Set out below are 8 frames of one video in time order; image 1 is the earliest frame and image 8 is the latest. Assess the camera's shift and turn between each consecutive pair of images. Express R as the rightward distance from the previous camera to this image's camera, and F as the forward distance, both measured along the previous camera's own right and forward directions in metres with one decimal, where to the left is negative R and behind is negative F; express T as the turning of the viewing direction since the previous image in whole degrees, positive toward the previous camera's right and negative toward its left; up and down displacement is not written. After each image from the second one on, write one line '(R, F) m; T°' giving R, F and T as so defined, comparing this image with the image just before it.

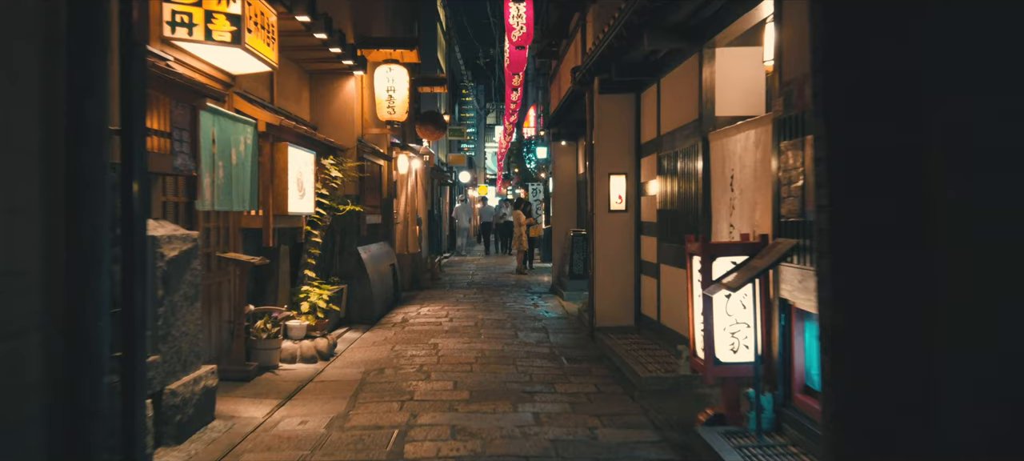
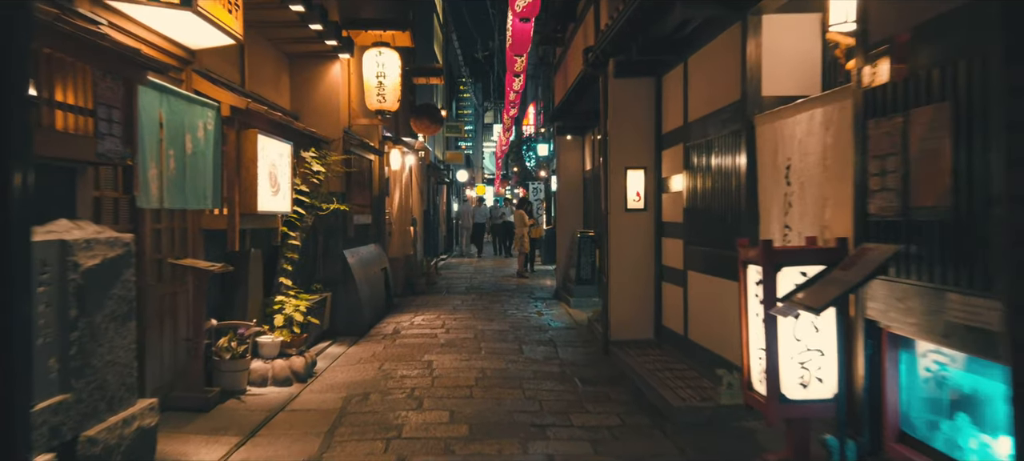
(-0.1, +1.2) m; 0°
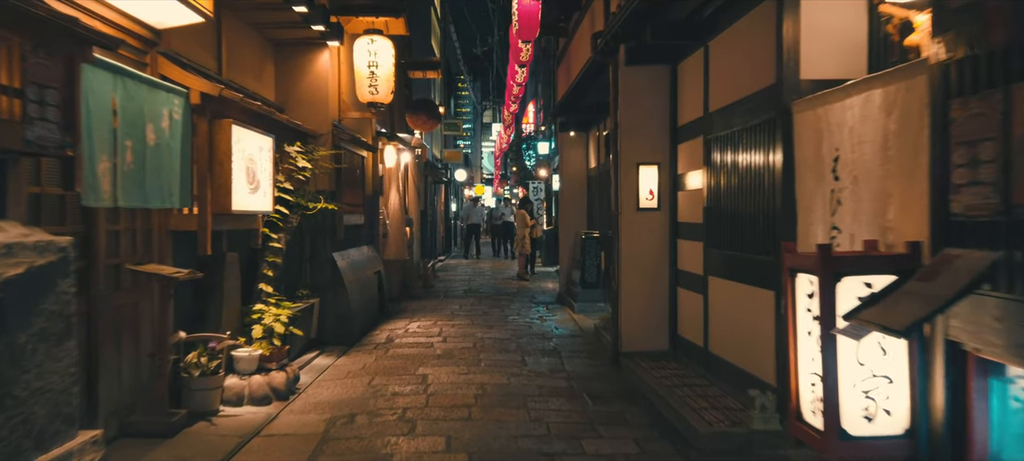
(0.0, +0.8) m; 0°
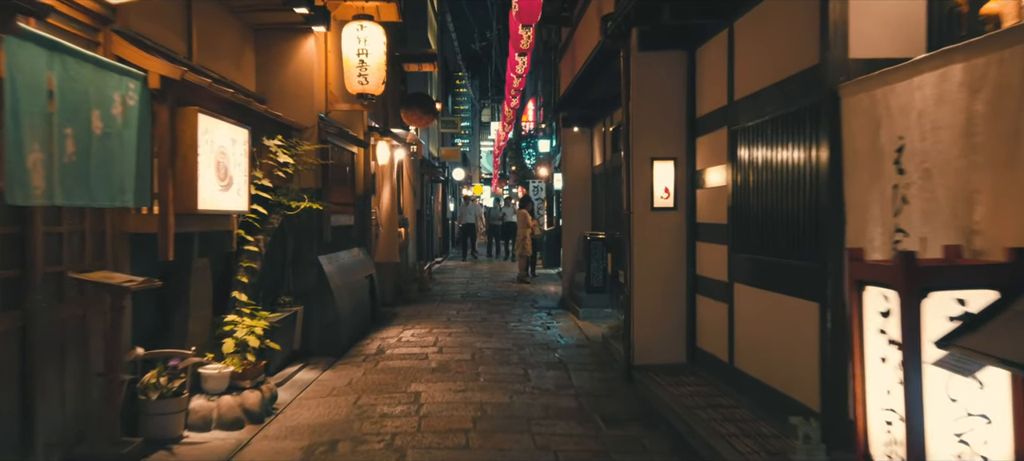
(0.0, +0.8) m; 0°
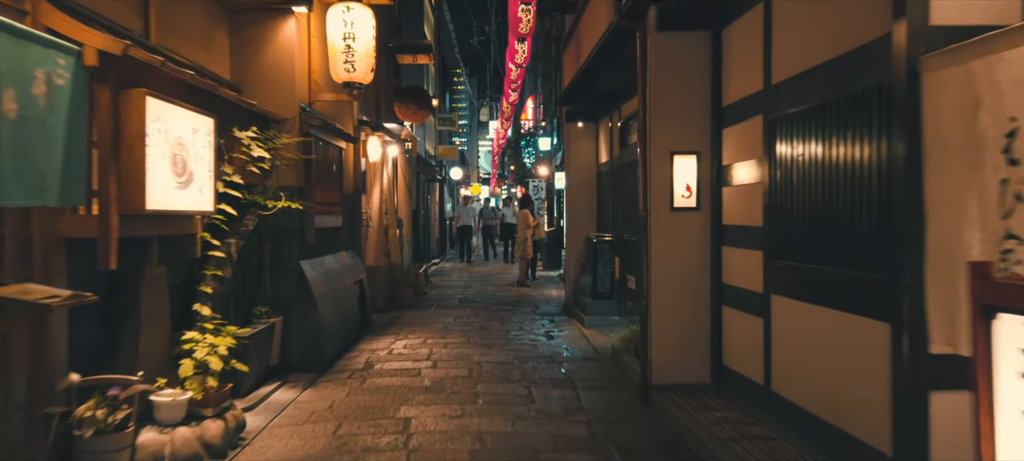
(0.0, +0.9) m; 0°
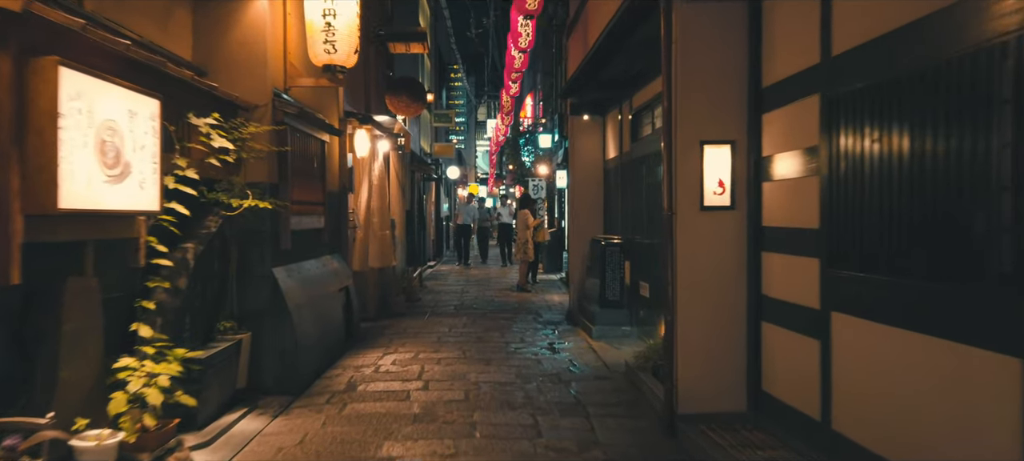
(0.0, +1.0) m; 0°
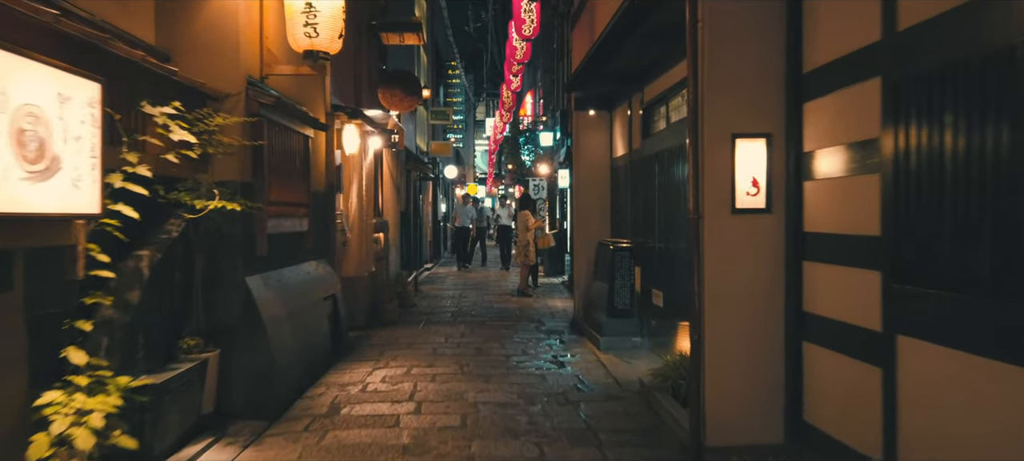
(0.0, +0.8) m; 0°
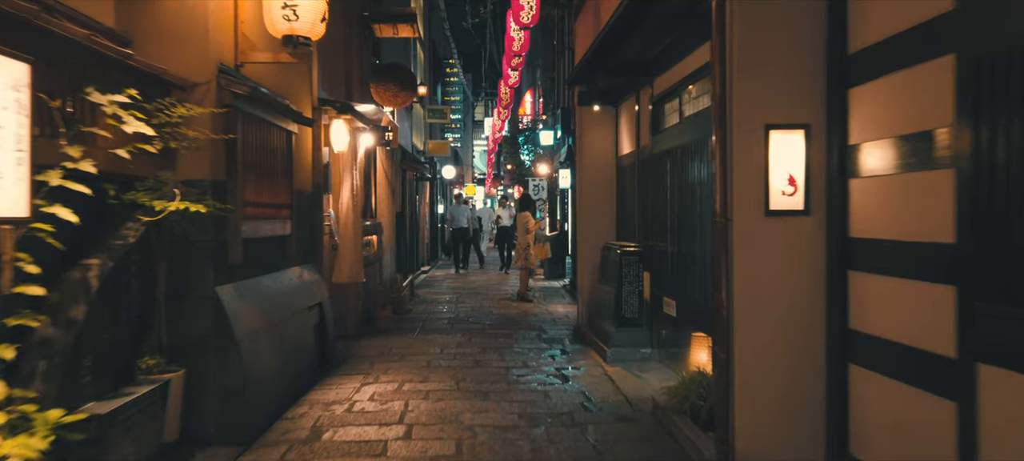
(0.0, +0.7) m; 0°
